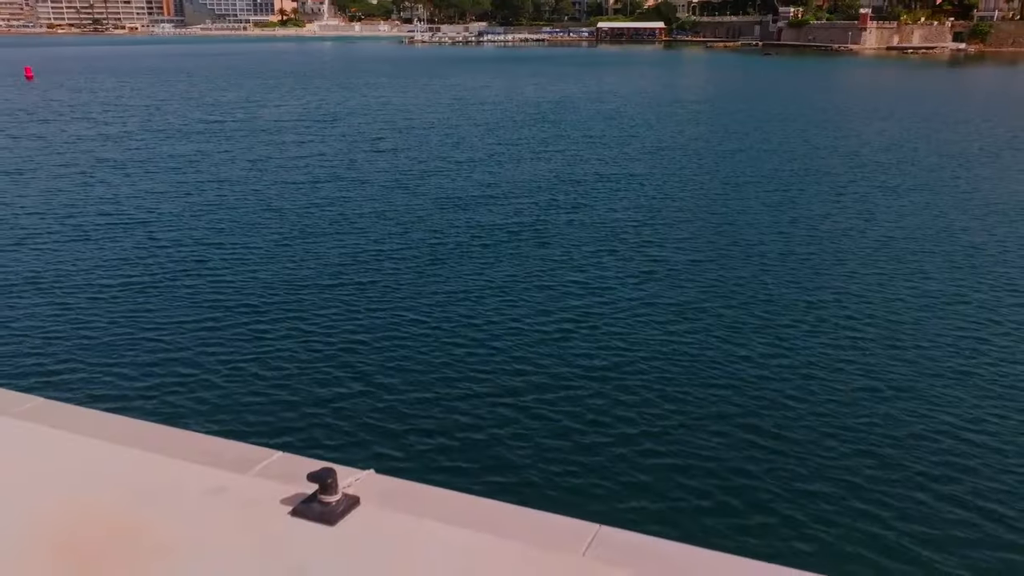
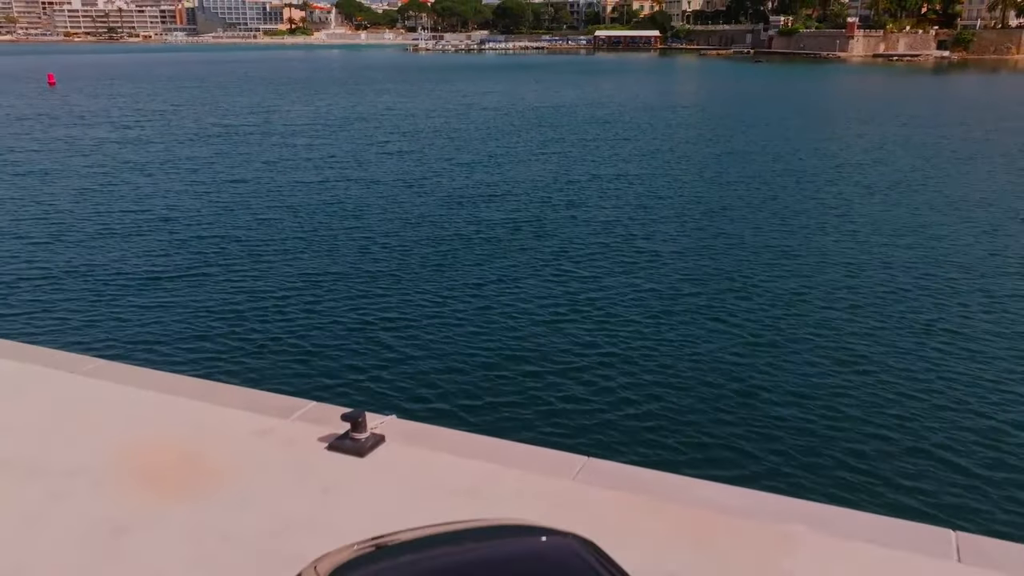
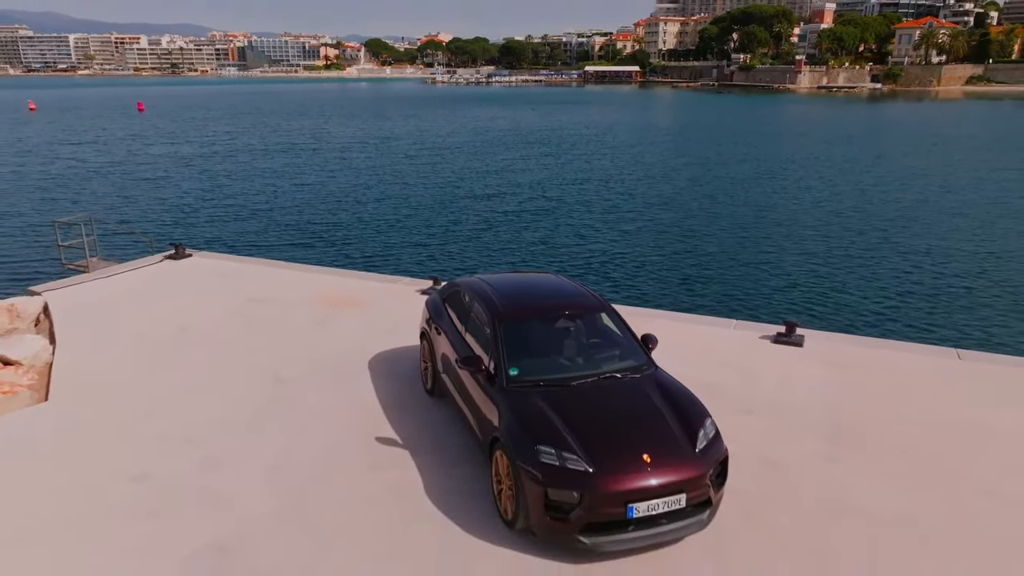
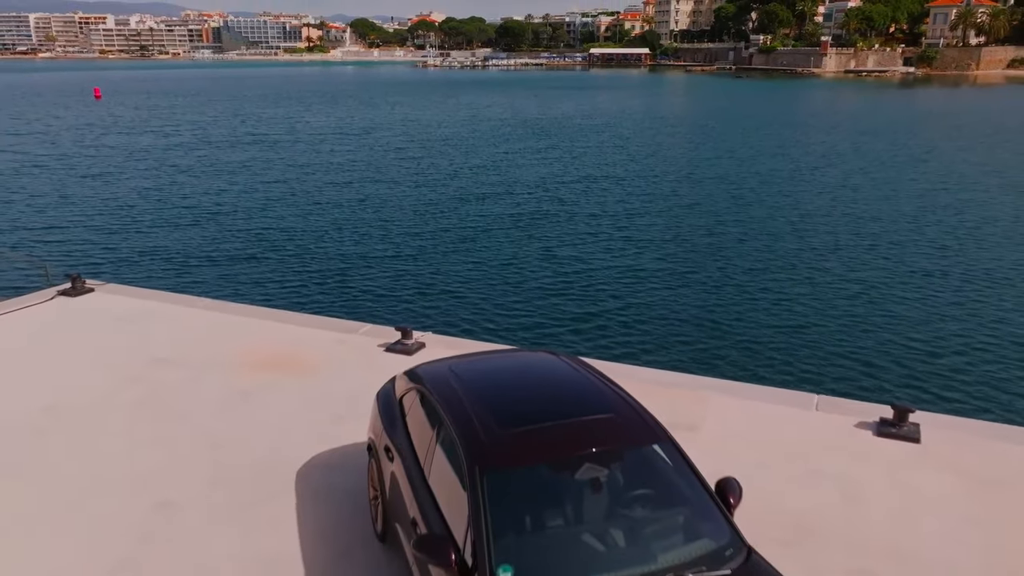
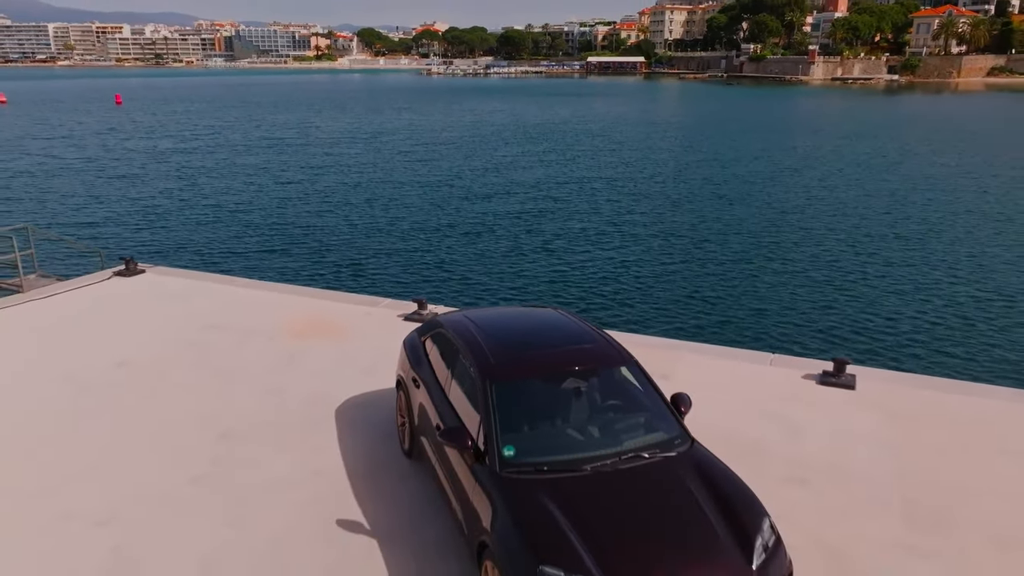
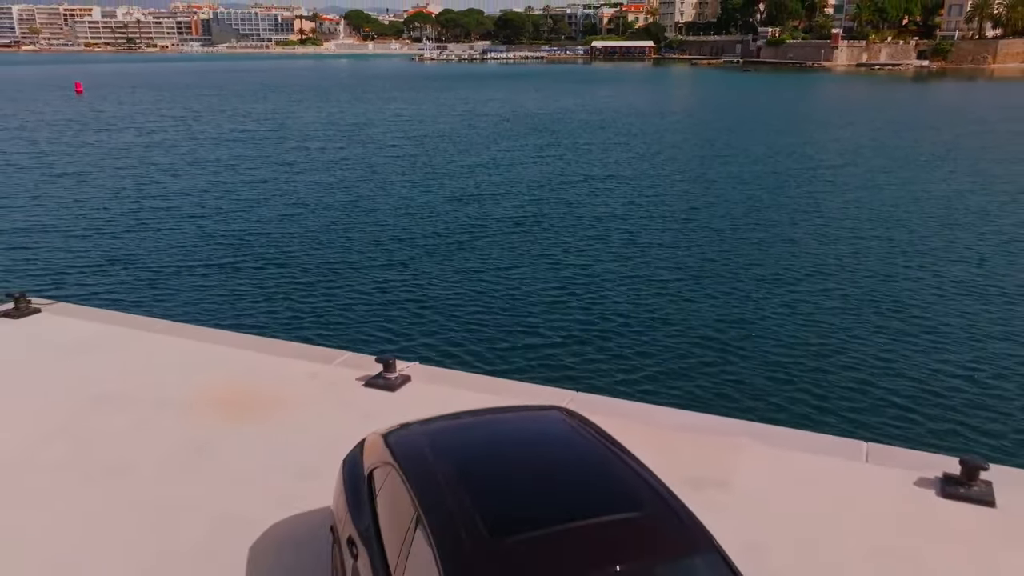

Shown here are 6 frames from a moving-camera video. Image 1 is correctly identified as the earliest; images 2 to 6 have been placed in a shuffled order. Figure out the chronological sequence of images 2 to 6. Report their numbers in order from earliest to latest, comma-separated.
2, 6, 4, 5, 3
